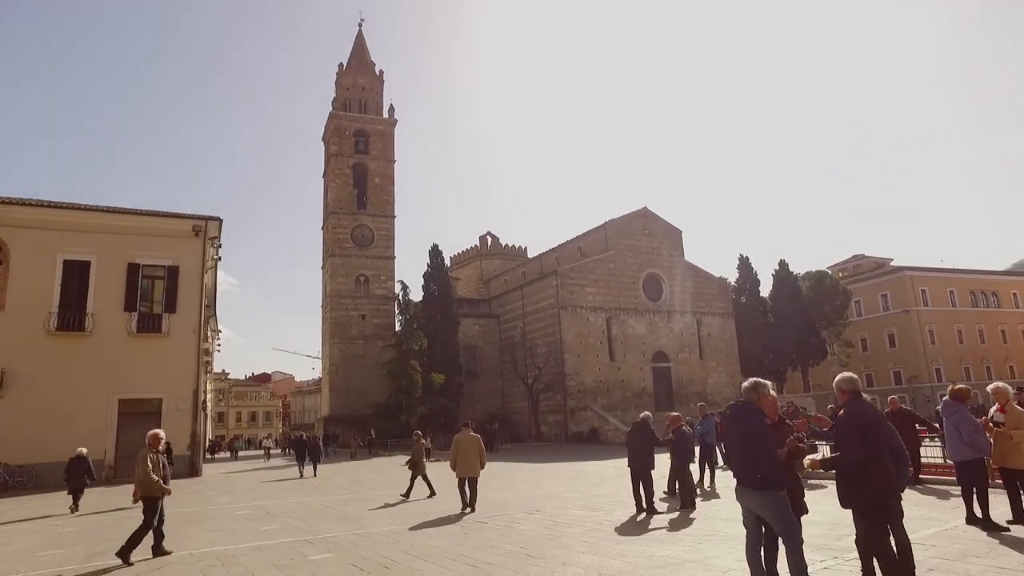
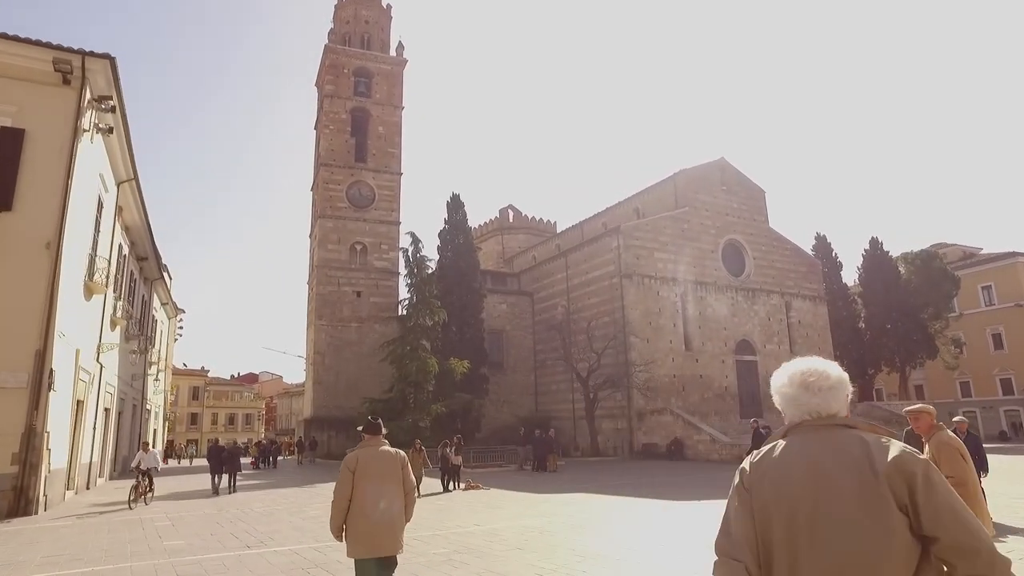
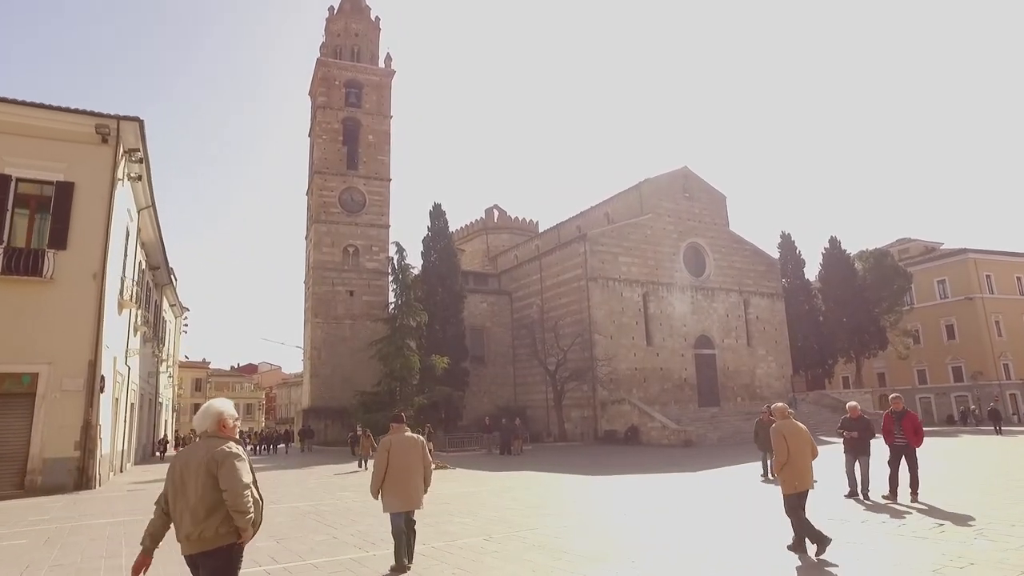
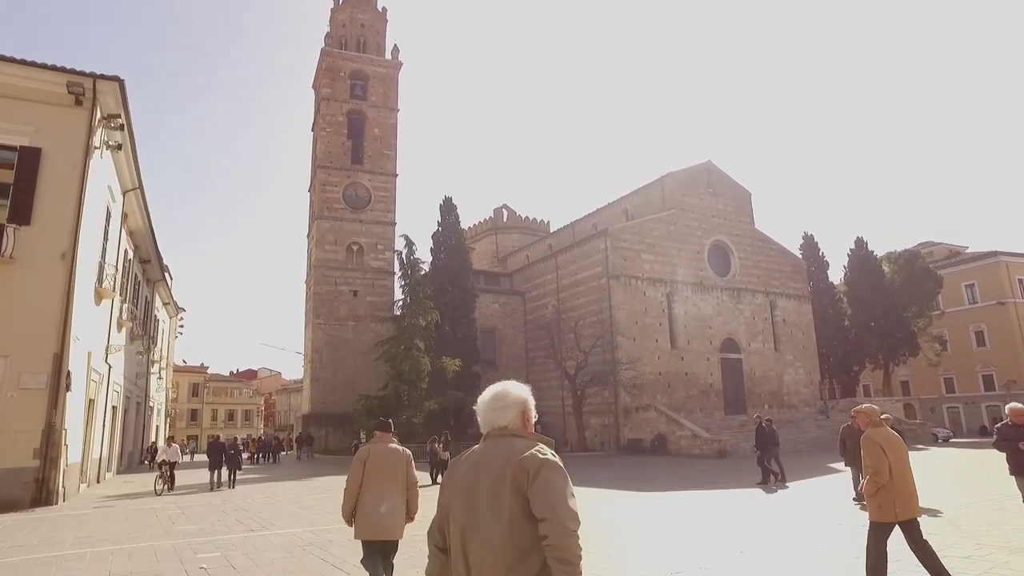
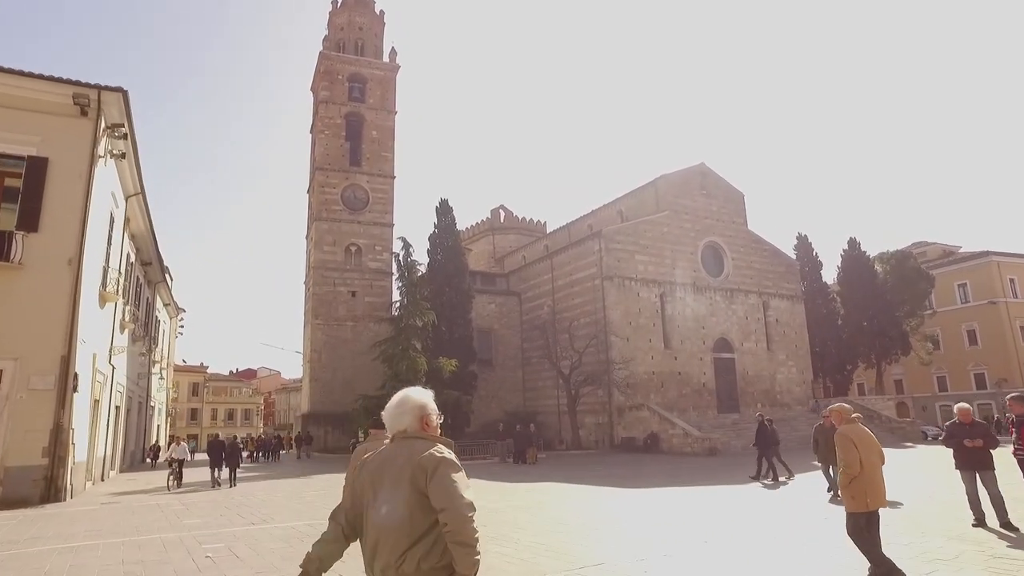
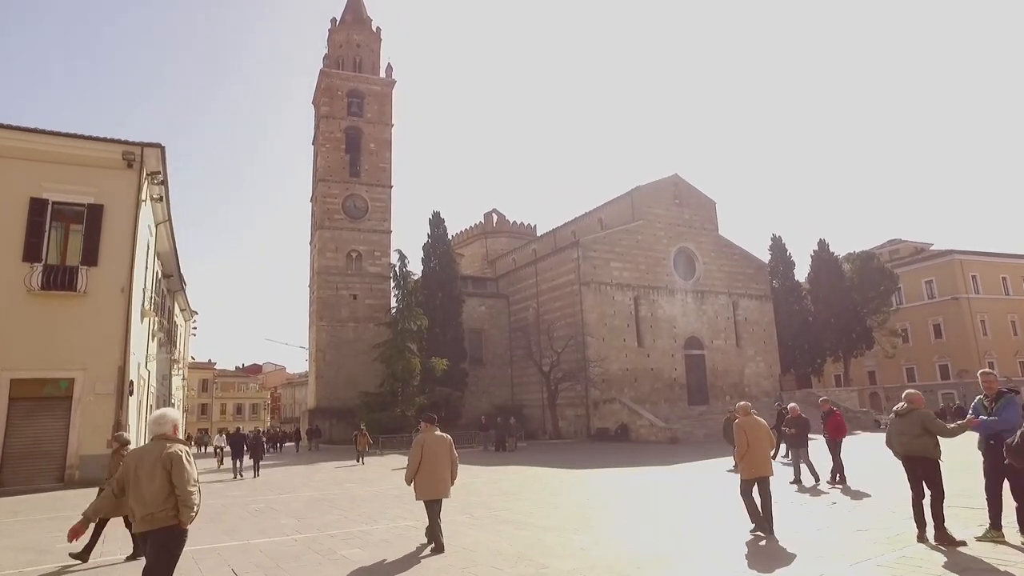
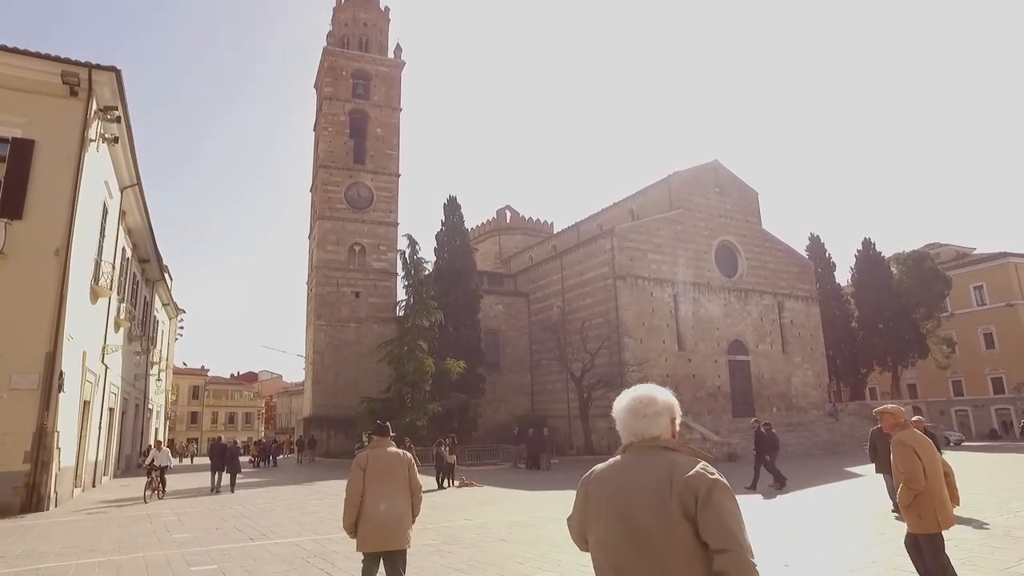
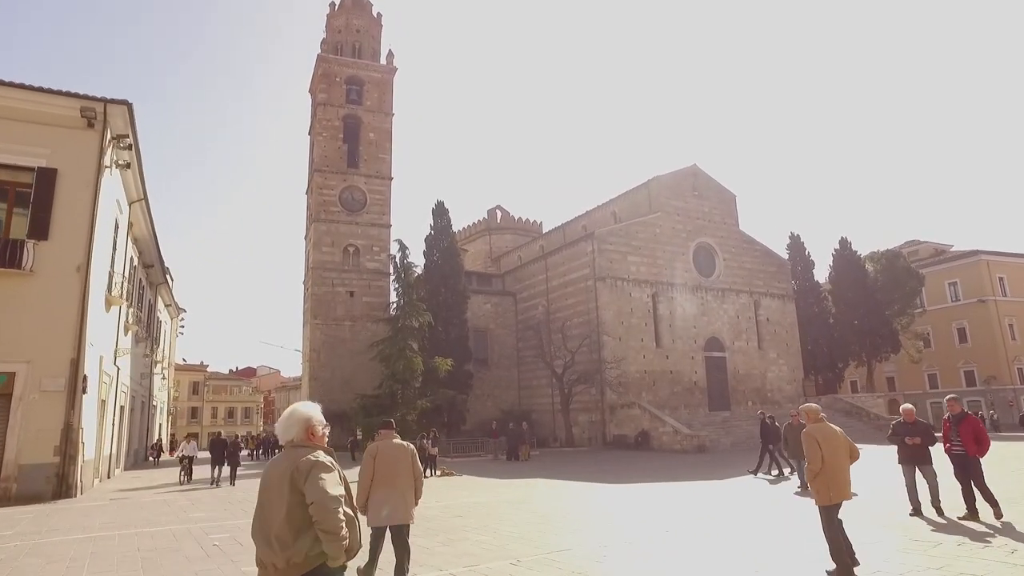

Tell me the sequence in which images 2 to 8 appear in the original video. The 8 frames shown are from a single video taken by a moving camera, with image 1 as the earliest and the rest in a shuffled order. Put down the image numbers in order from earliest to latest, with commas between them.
6, 3, 8, 5, 4, 7, 2
